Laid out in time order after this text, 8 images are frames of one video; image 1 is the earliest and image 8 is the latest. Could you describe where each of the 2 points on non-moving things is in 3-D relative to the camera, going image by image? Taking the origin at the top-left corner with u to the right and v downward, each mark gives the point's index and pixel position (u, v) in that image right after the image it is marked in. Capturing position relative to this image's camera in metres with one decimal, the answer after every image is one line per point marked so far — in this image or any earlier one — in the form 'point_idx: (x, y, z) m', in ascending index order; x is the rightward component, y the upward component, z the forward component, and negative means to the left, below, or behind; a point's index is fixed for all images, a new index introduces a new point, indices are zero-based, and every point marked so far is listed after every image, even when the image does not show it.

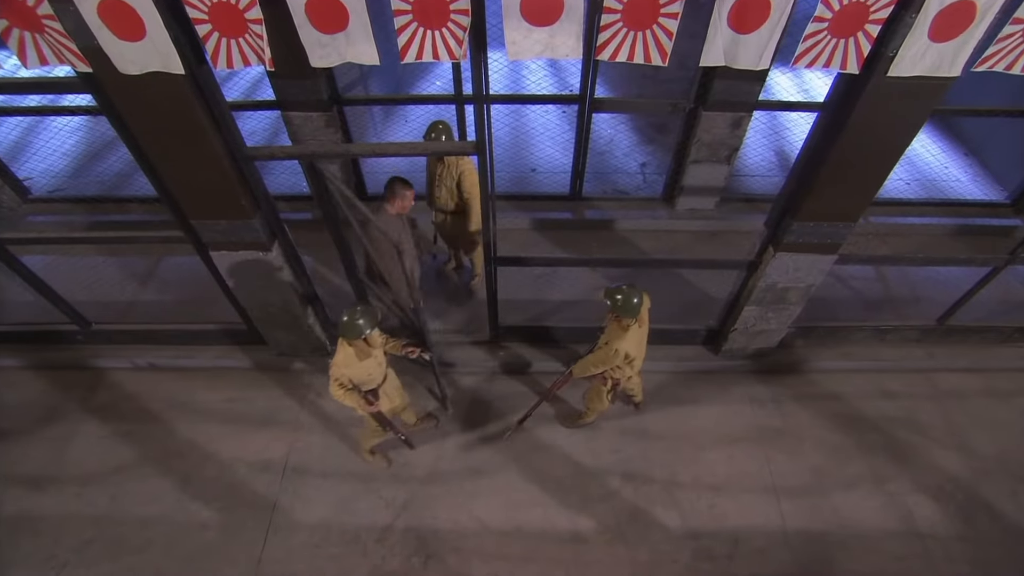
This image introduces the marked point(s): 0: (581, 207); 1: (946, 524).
0: (+0.7, +0.9, +6.3) m
1: (+3.6, -2.0, +4.6) m
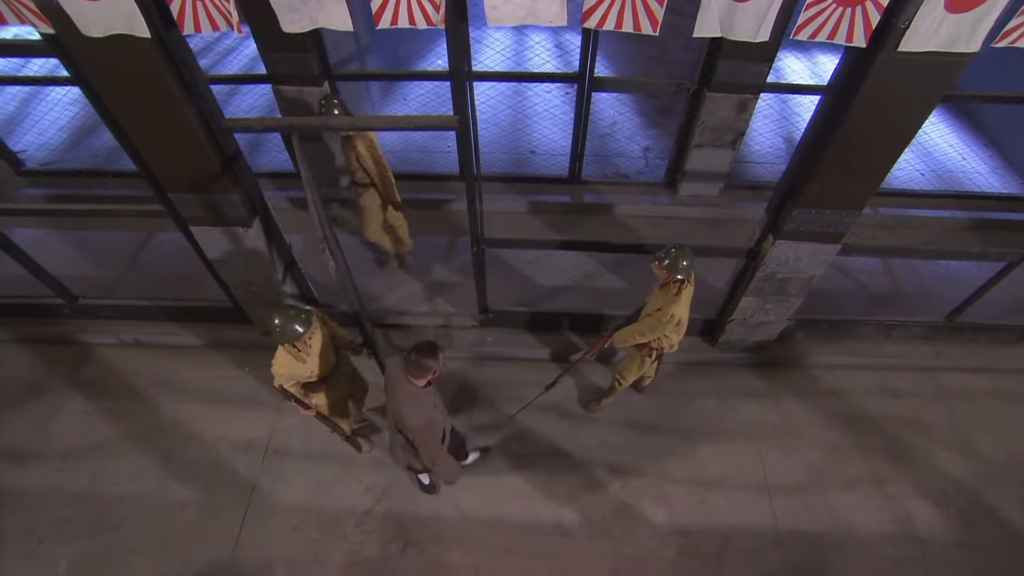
0: (+0.7, +1.1, +6.1) m
1: (+3.5, -1.9, +4.4) m
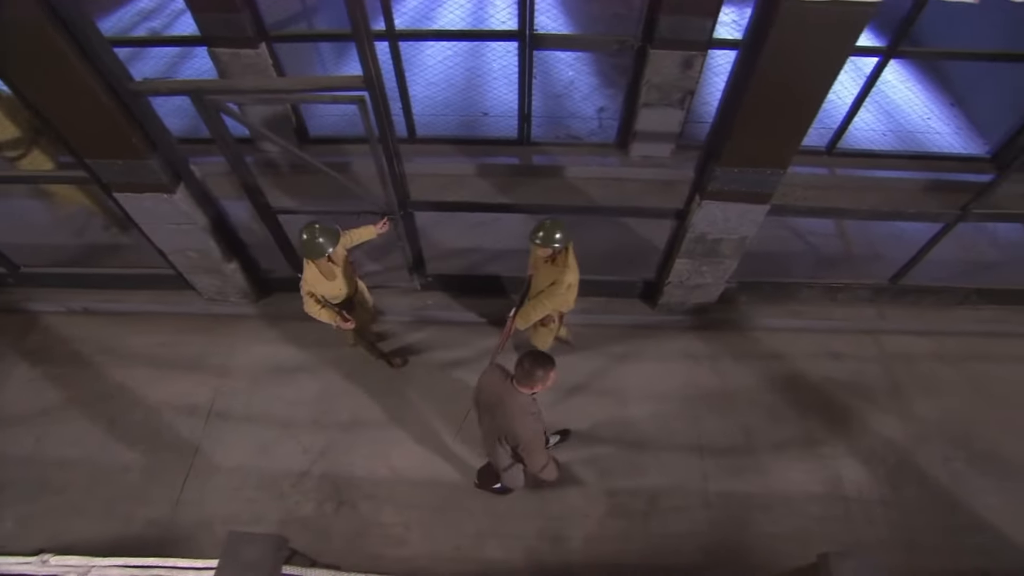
0: (+0.1, +1.5, +6.0) m
1: (+3.0, -1.6, +4.5) m
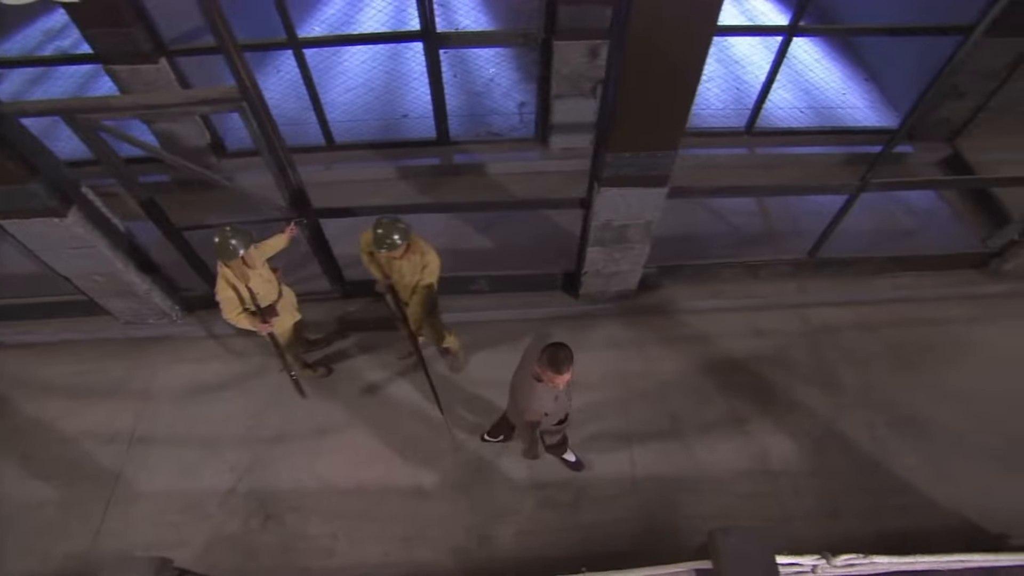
0: (-0.7, +1.5, +6.0) m
1: (+2.4, -1.4, +4.5) m
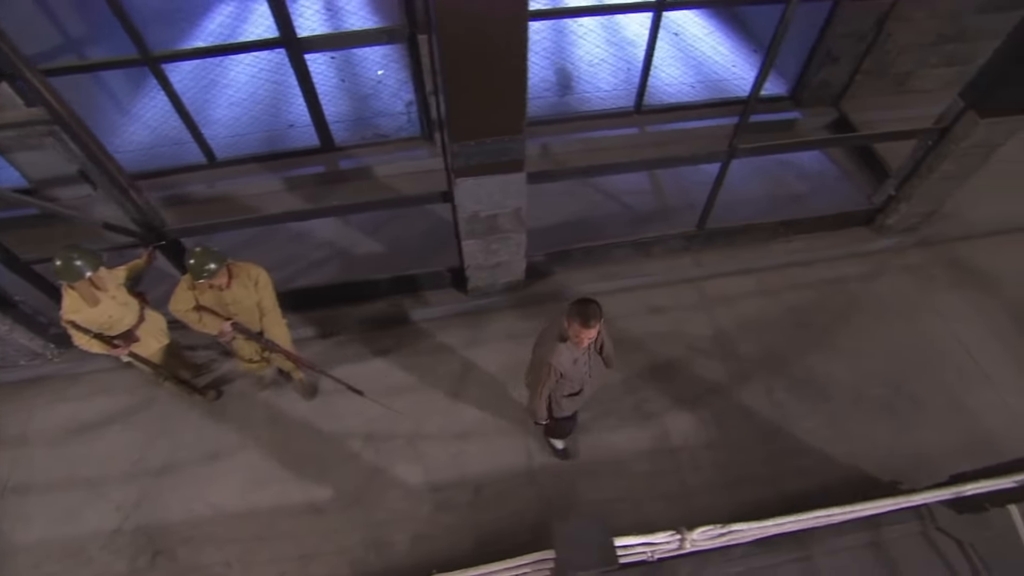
0: (-1.9, +1.4, +5.8) m
1: (+1.5, -1.2, +4.5) m
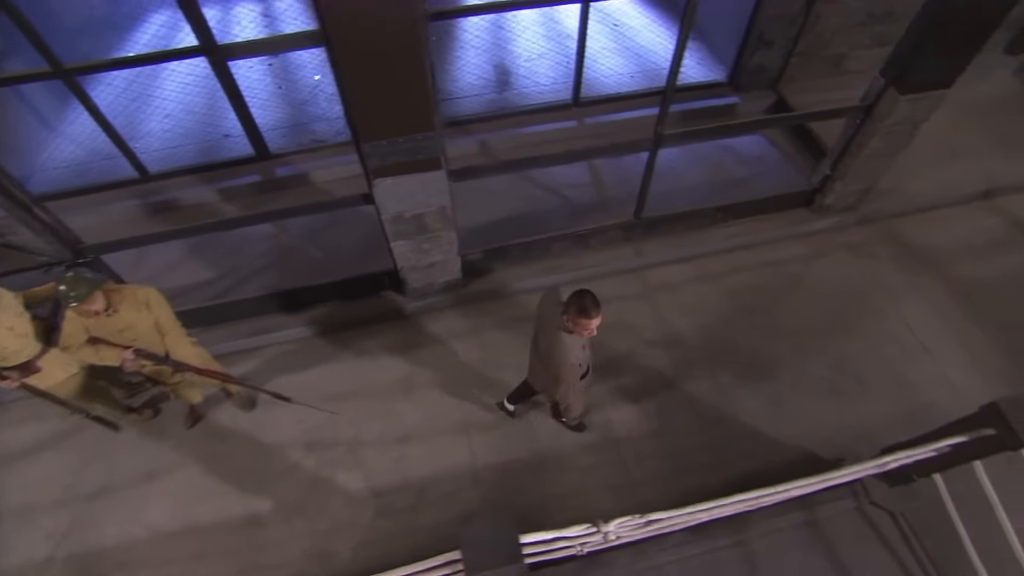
0: (-2.5, +1.3, +5.8) m
1: (+1.1, -1.1, +4.5) m
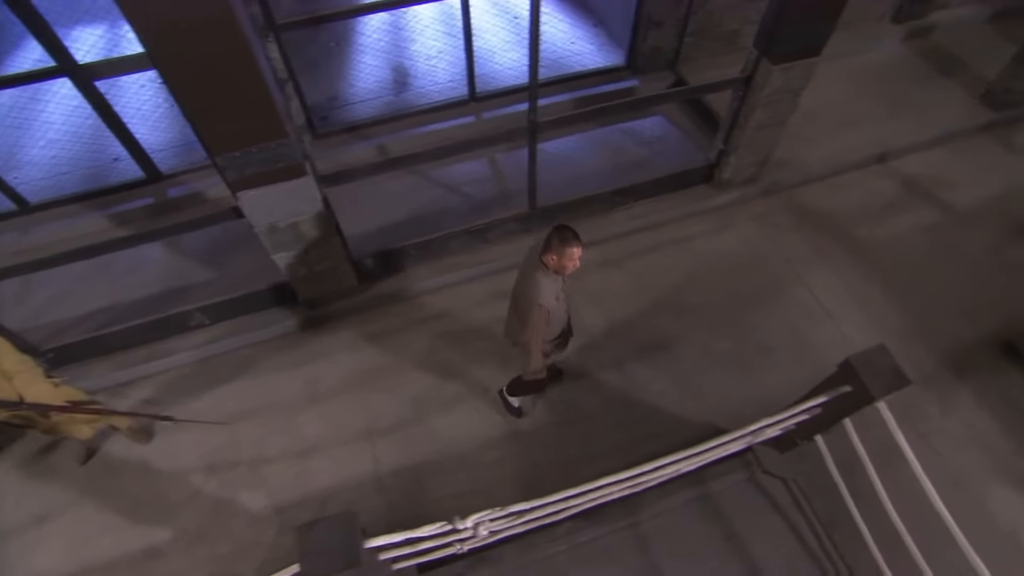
0: (-3.5, +1.0, +5.6) m
1: (+0.3, -1.0, +4.5) m
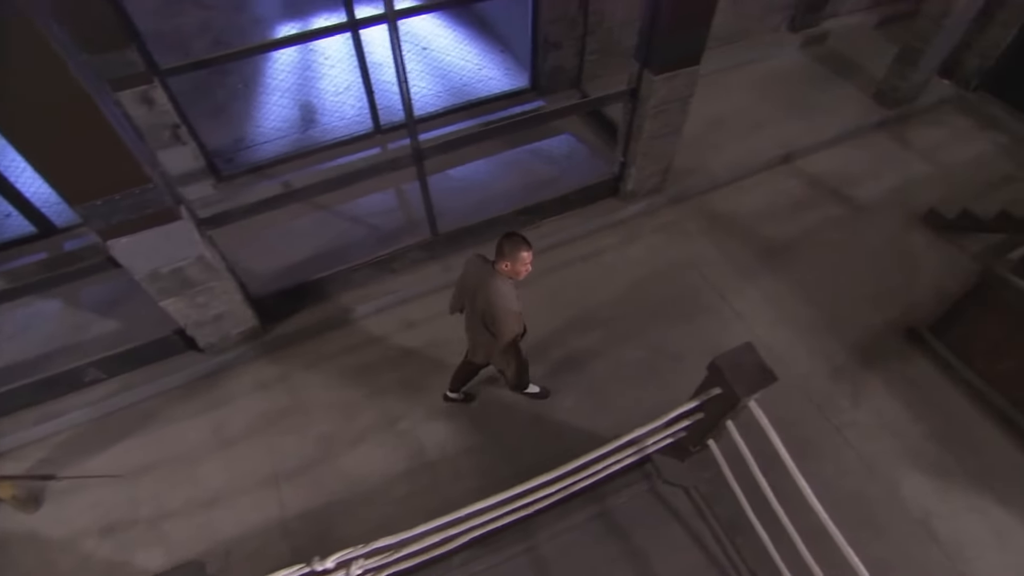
0: (-4.4, +0.5, +5.5) m
1: (-0.4, -1.2, +4.4) m
